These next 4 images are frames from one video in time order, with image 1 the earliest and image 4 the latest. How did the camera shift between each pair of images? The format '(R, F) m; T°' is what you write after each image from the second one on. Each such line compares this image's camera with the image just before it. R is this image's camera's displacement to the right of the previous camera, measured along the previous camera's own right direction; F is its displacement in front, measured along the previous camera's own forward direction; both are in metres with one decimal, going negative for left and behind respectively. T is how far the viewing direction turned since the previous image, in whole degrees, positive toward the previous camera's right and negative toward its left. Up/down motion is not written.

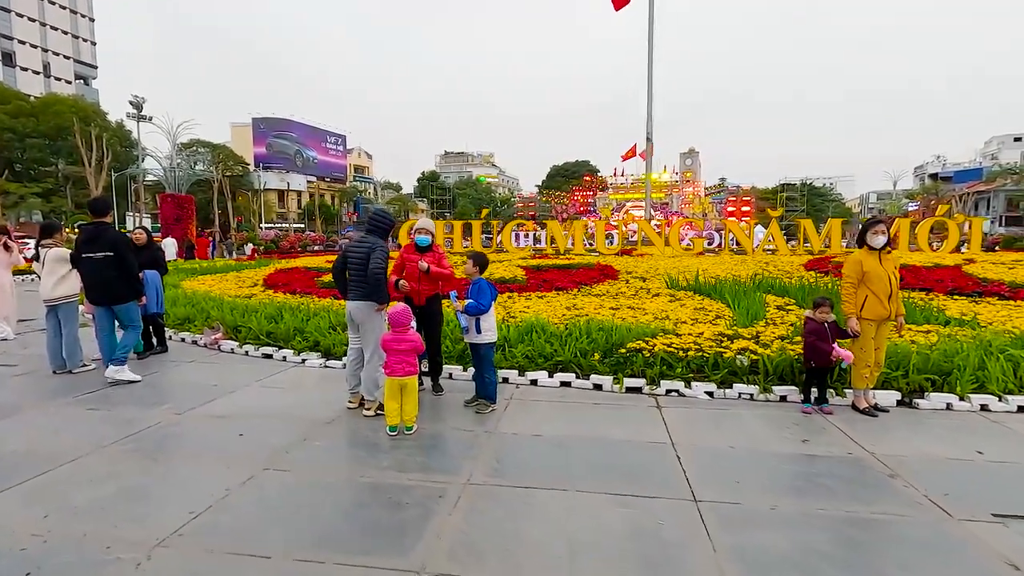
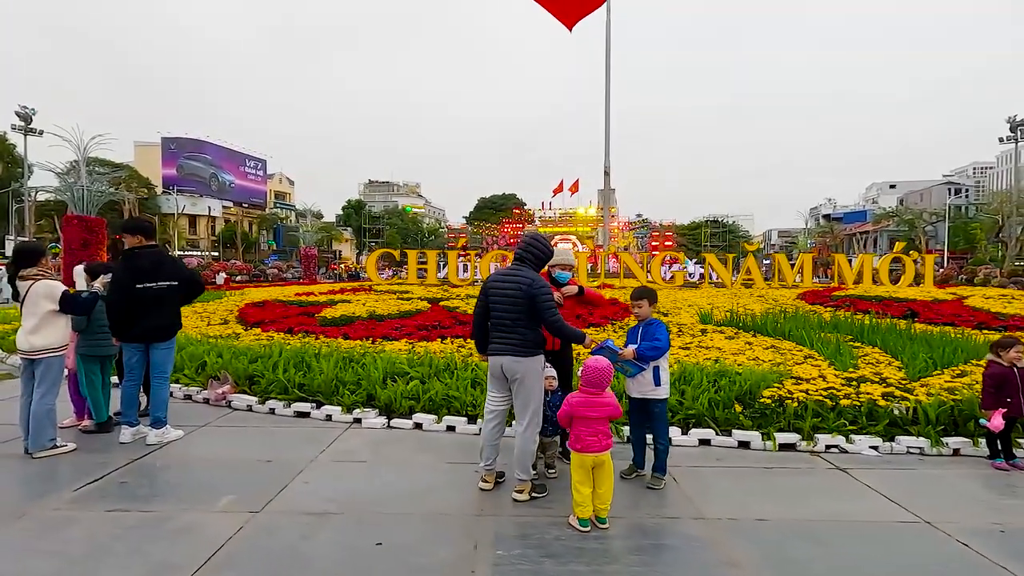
(-1.8, +1.0) m; +8°
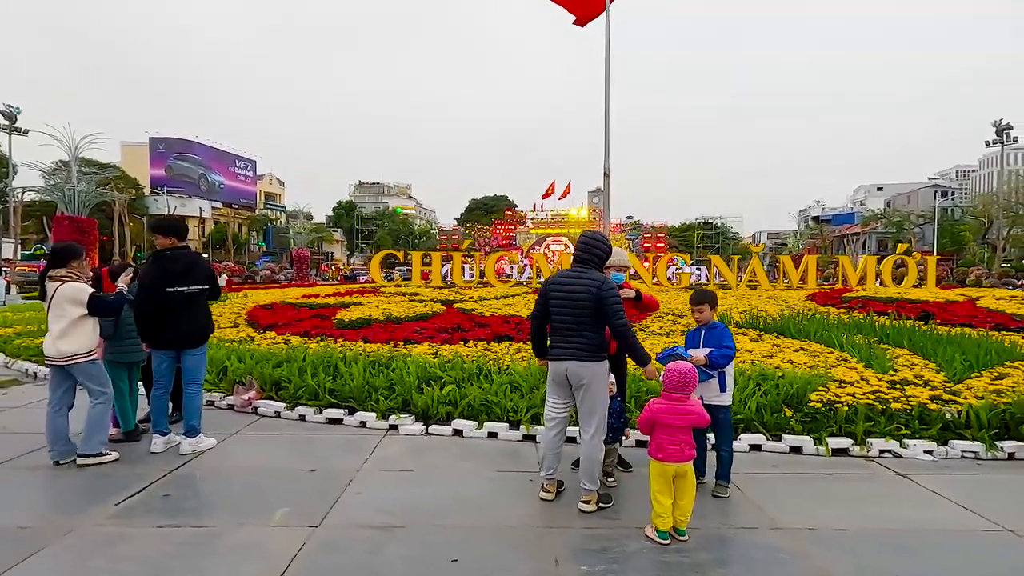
(-0.5, +0.1) m; +1°
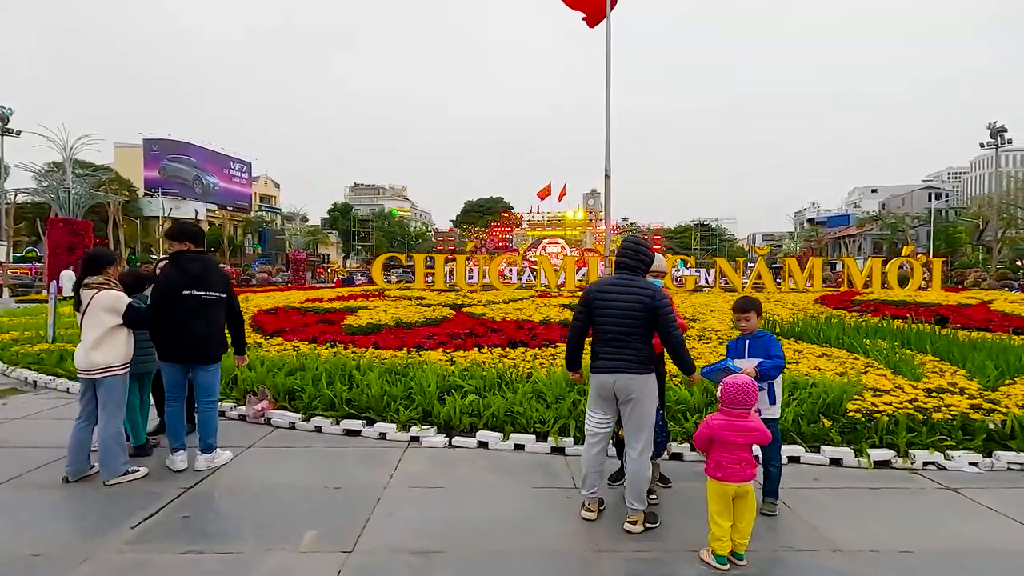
(-0.3, +0.2) m; +1°
